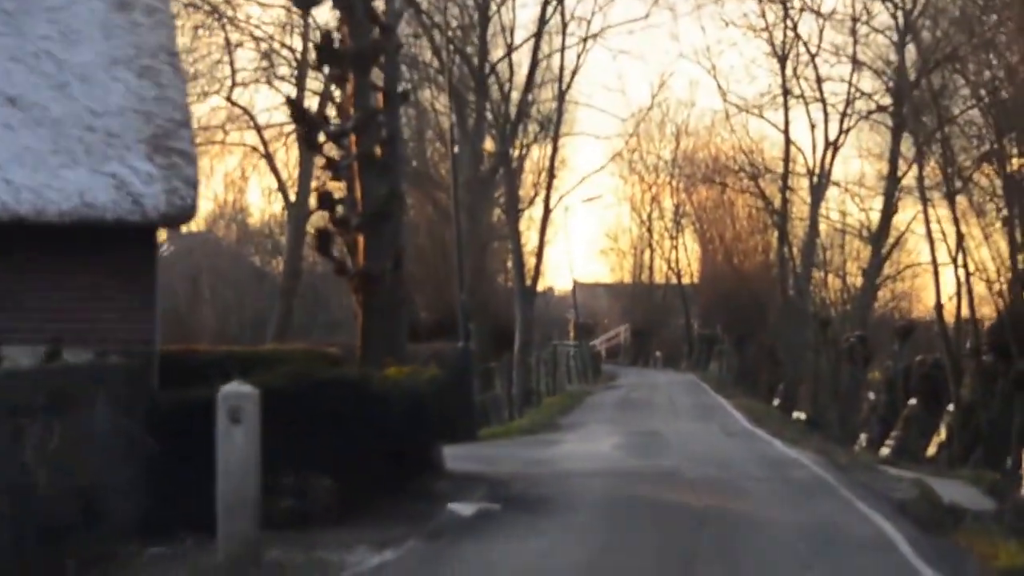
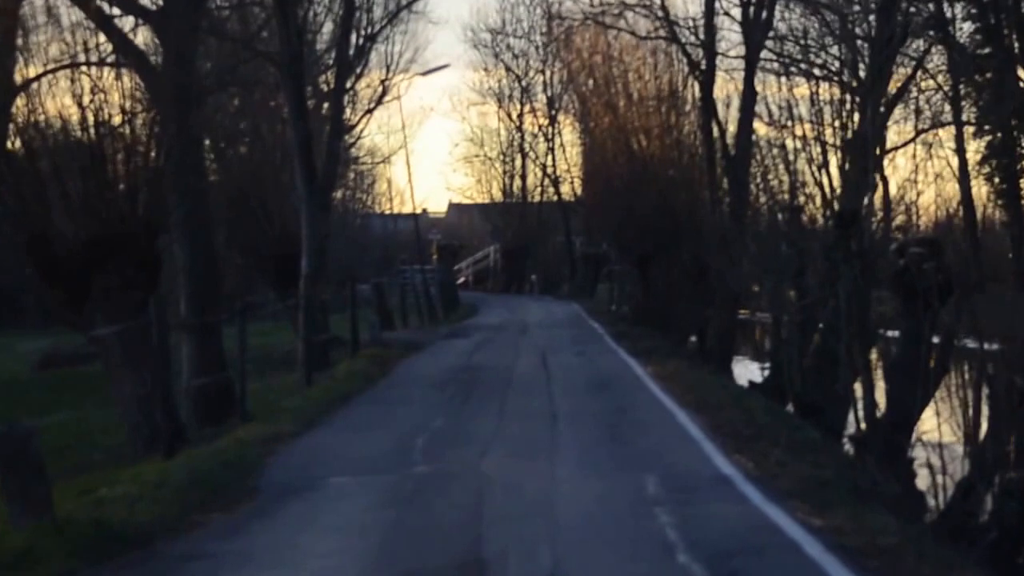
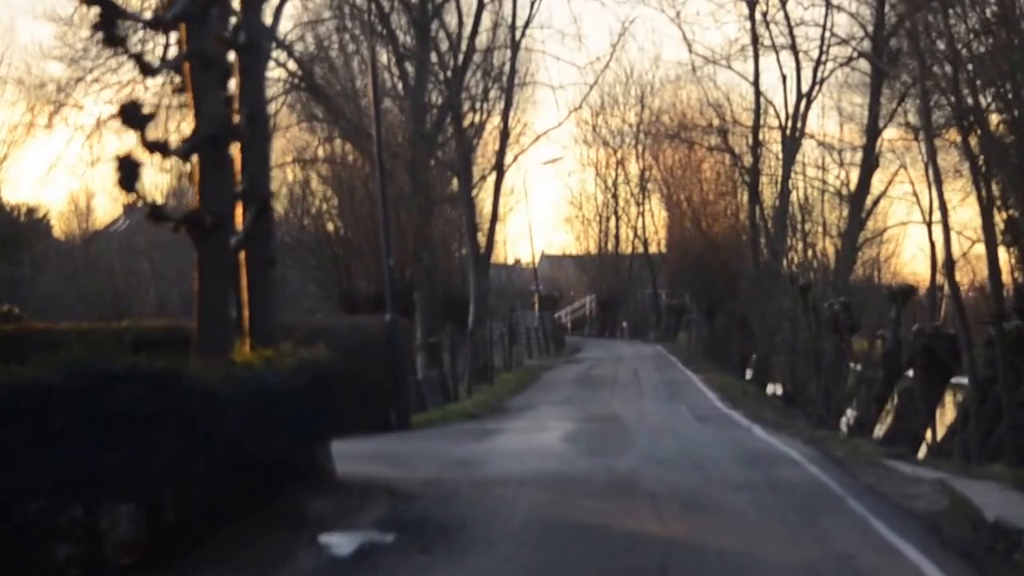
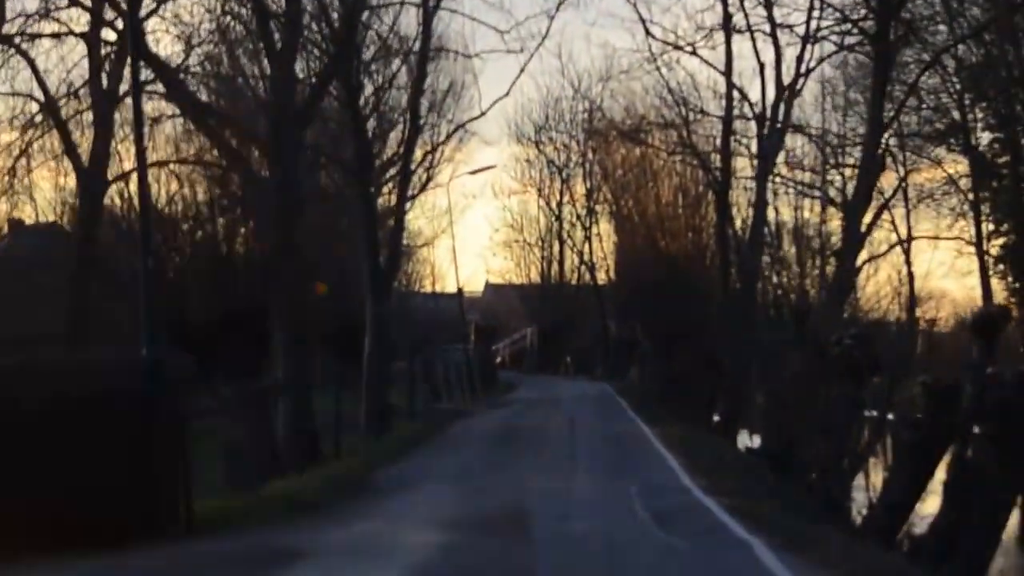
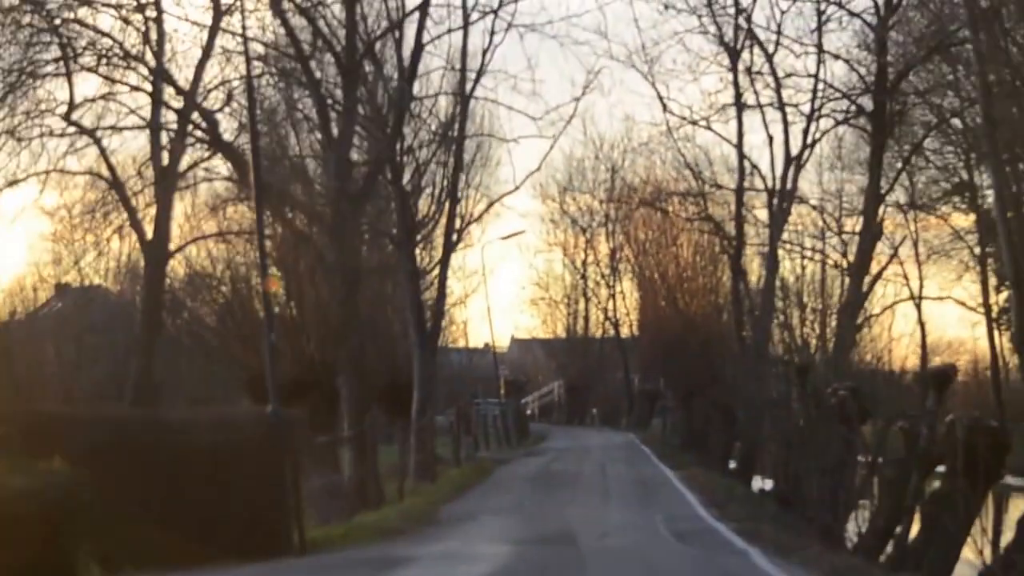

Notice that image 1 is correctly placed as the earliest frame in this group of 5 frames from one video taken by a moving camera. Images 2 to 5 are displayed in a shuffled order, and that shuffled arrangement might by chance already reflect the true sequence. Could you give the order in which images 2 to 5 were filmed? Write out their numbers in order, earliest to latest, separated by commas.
3, 5, 4, 2
